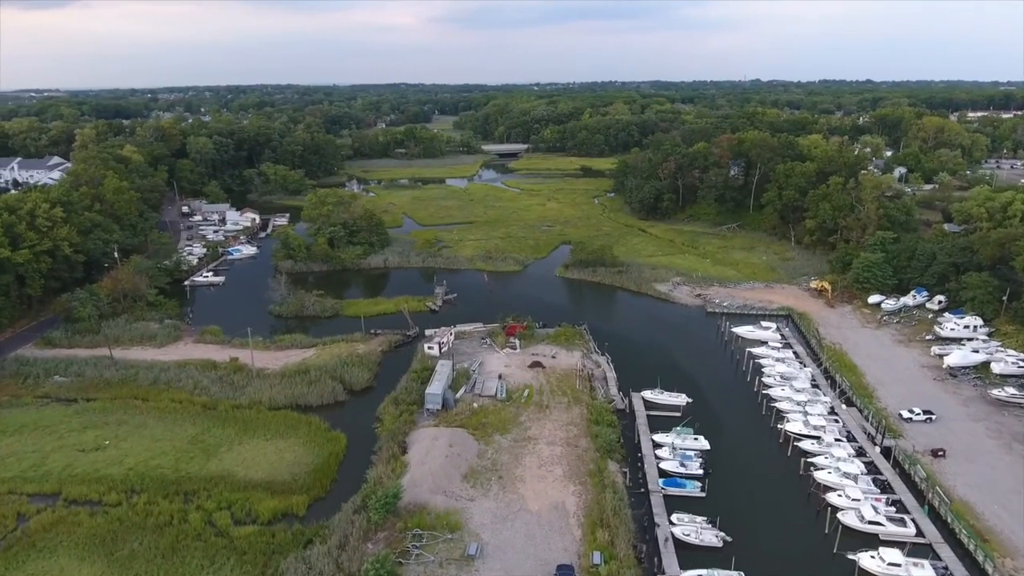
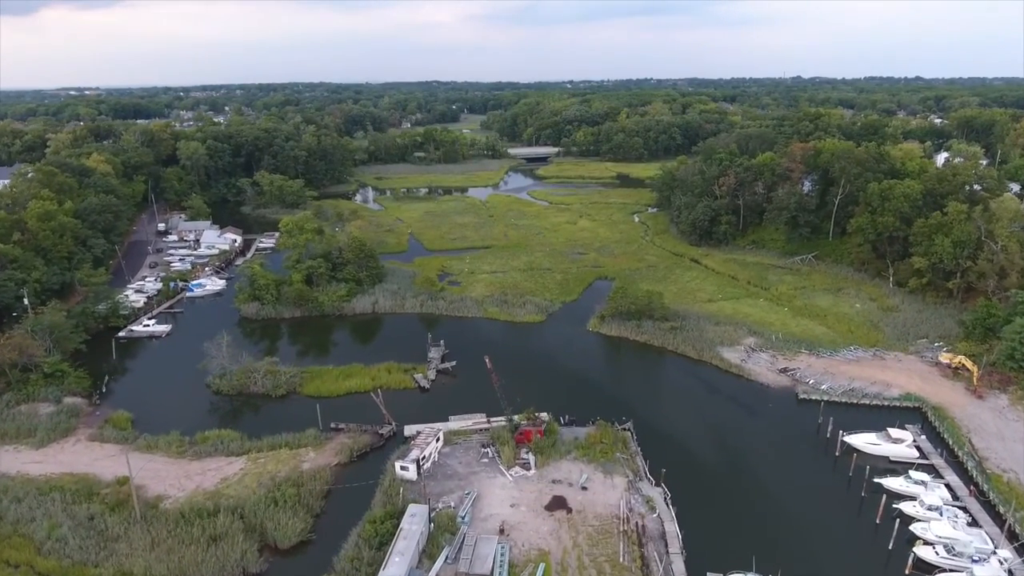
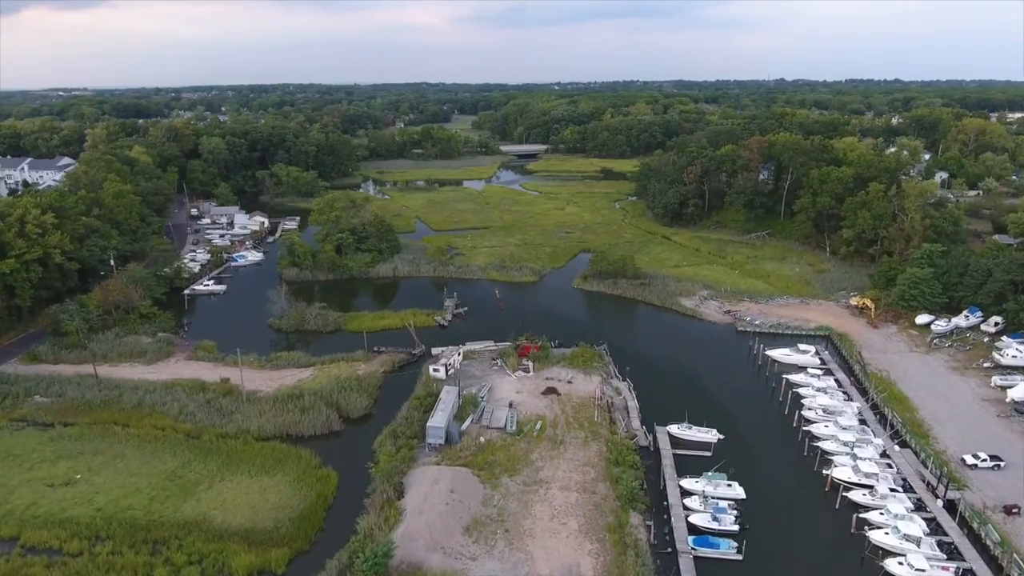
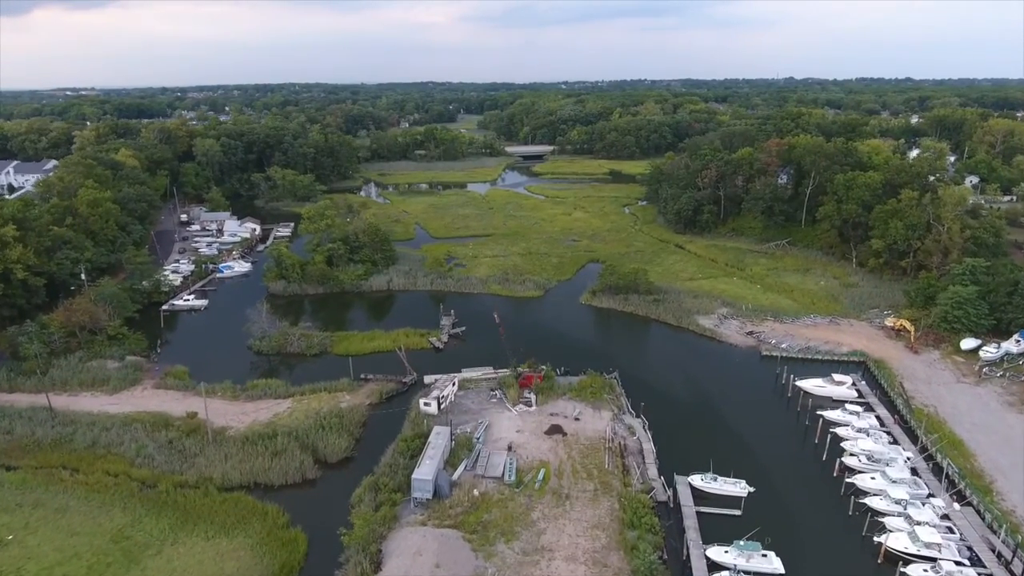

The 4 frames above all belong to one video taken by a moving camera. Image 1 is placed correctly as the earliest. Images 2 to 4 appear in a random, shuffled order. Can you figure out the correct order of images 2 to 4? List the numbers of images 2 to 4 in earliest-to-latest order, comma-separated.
3, 4, 2
